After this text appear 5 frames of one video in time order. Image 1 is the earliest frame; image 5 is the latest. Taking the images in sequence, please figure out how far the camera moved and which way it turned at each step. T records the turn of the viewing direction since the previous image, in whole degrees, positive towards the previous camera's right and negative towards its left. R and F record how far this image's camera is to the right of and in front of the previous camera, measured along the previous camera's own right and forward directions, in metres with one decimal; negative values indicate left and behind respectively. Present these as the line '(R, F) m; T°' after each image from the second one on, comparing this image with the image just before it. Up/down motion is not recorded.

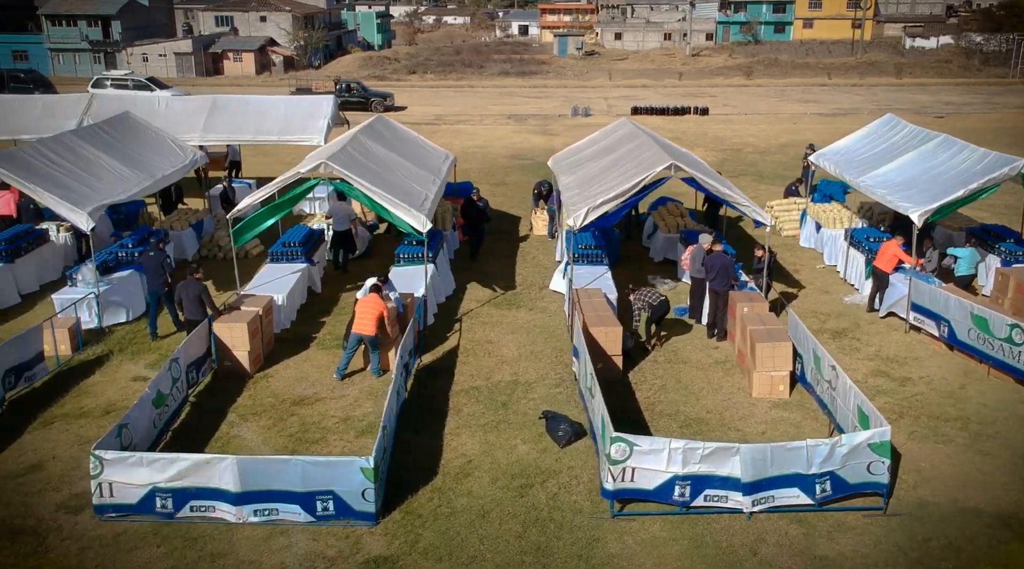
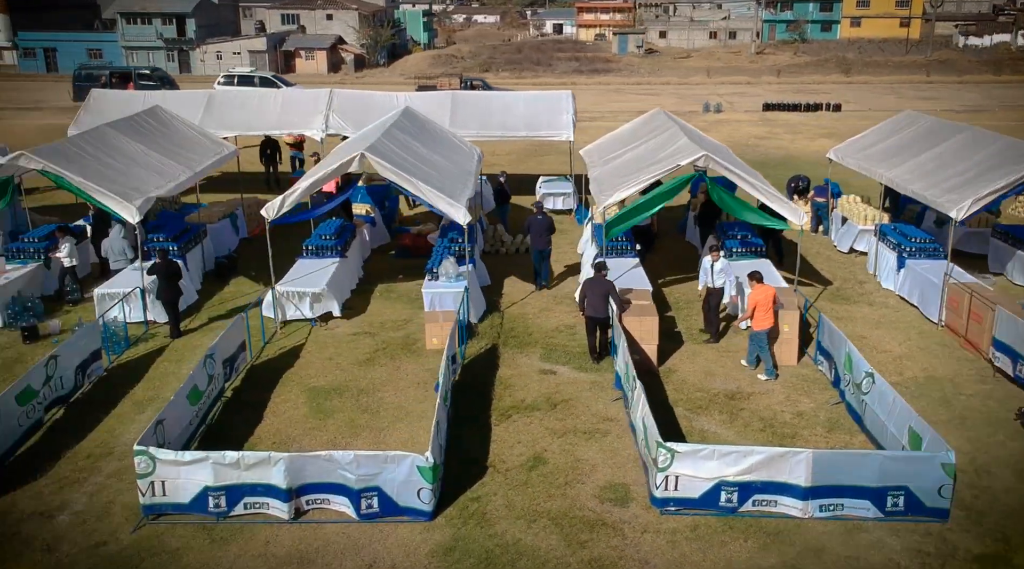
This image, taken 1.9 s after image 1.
(-5.4, +0.1) m; -1°
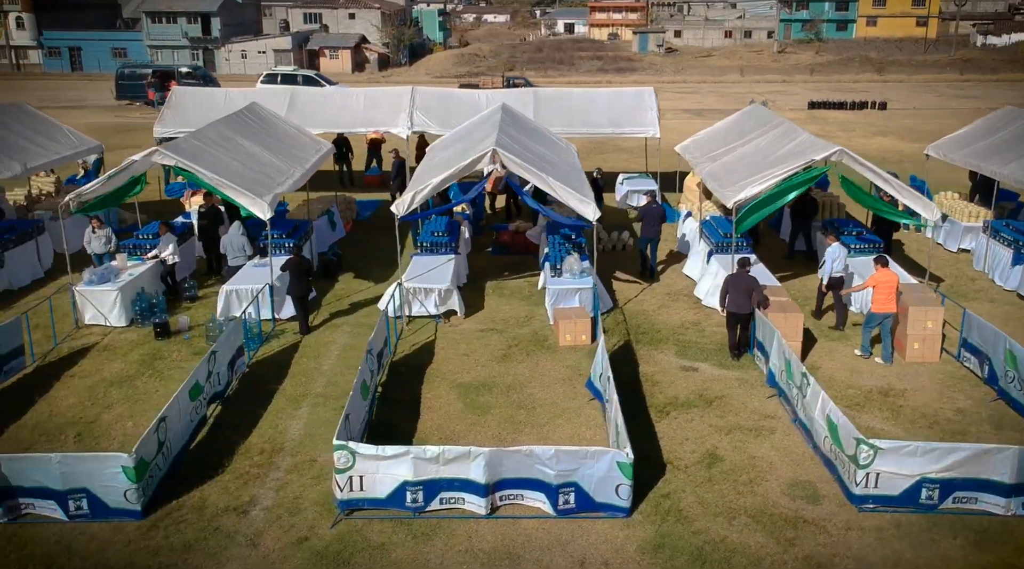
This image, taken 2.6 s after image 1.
(-1.8, +0.1) m; 0°
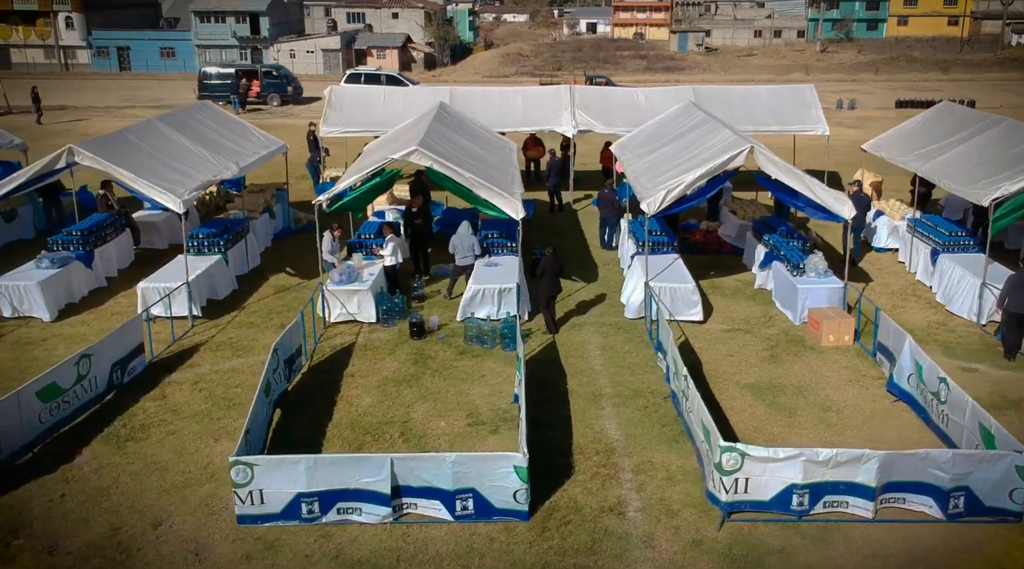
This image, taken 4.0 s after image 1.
(-3.6, +0.1) m; -1°
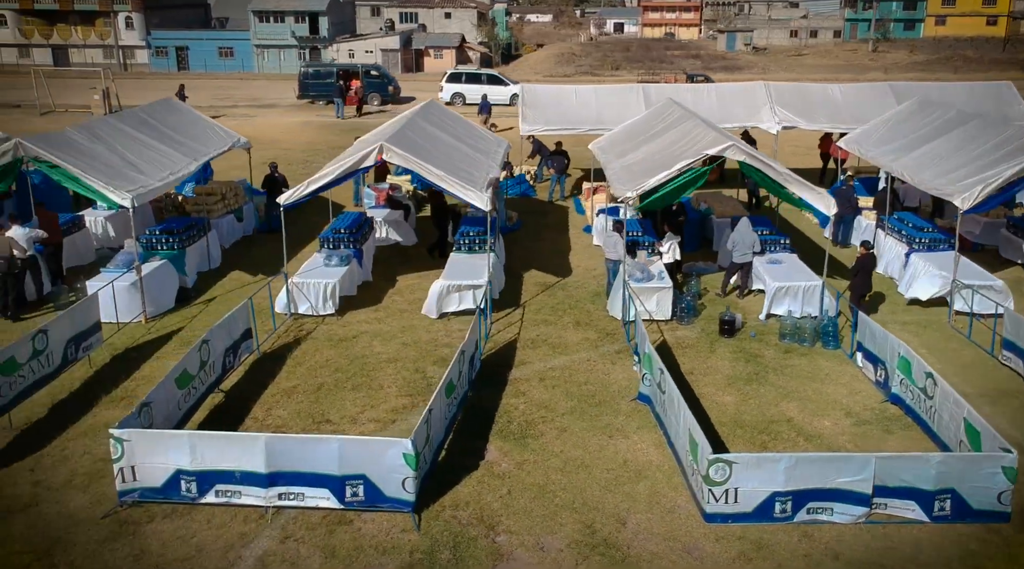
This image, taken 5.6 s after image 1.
(-4.3, +0.1) m; -1°
